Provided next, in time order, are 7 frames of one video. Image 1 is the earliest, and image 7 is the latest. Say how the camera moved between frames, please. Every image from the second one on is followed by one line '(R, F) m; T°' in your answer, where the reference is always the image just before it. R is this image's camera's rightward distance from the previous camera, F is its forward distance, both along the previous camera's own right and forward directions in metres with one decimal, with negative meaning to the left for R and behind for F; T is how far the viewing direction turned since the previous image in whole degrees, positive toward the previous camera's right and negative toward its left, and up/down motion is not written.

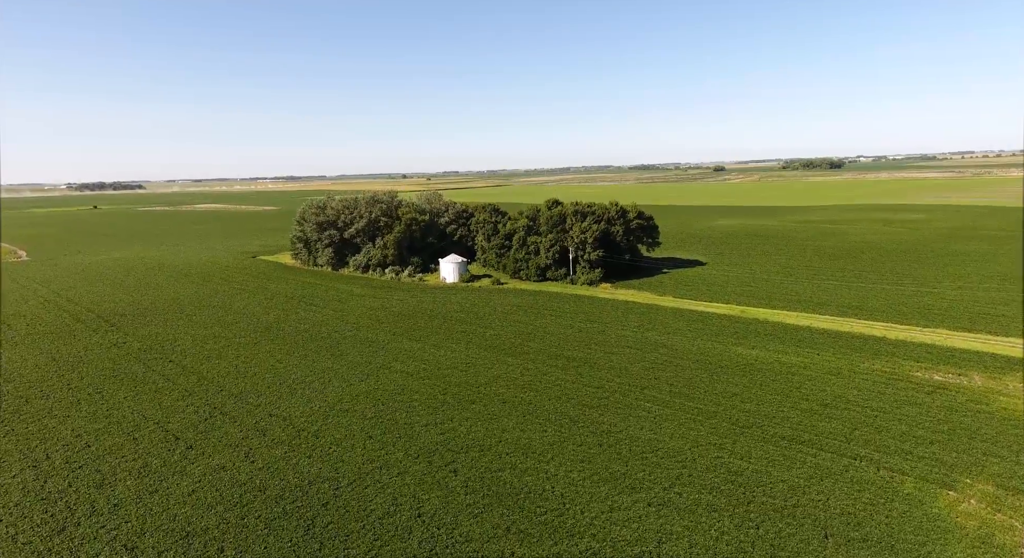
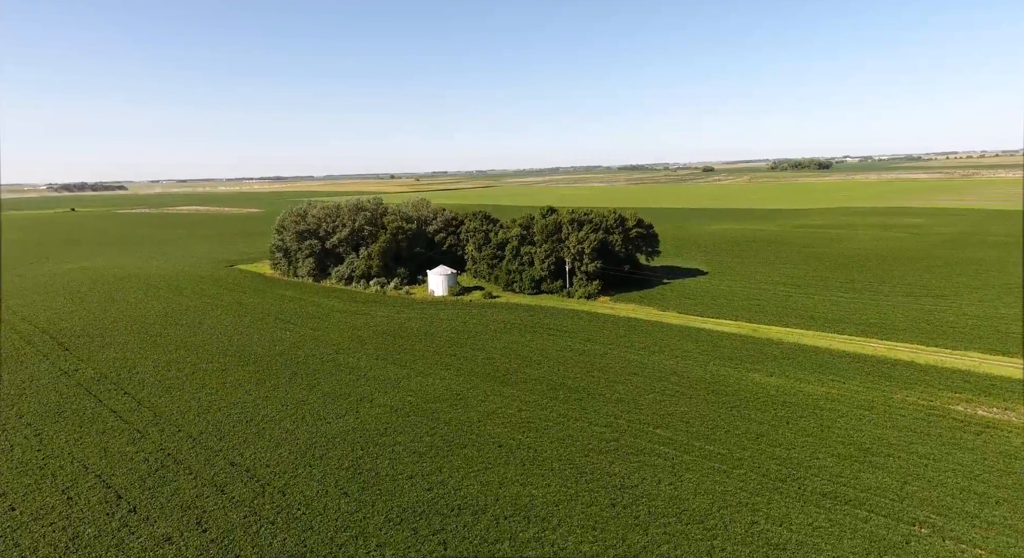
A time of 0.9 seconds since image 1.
(-0.3, +3.3) m; +1°
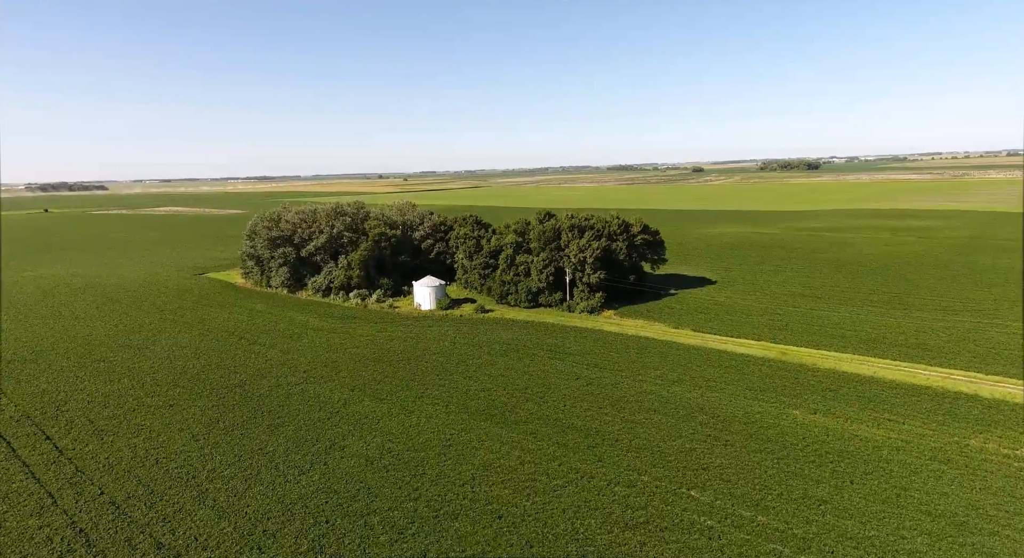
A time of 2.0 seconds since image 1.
(-0.4, +4.9) m; +1°
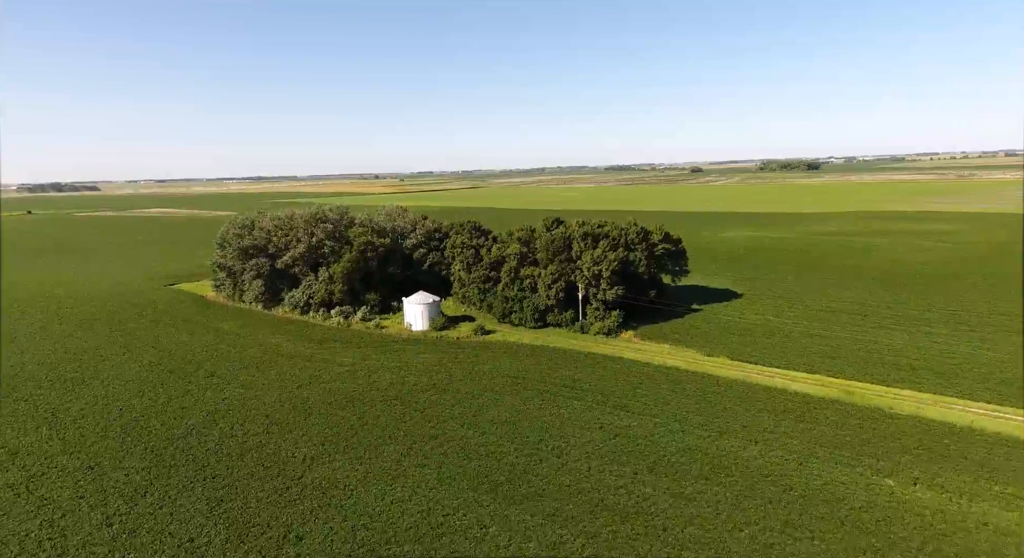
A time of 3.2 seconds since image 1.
(-0.5, +6.1) m; 0°
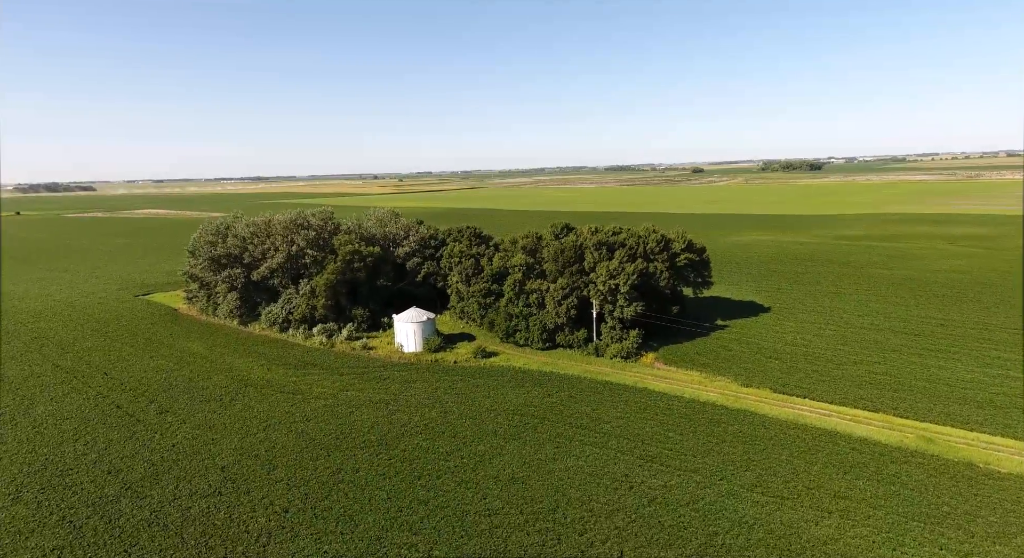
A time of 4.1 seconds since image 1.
(-0.3, +5.0) m; 0°
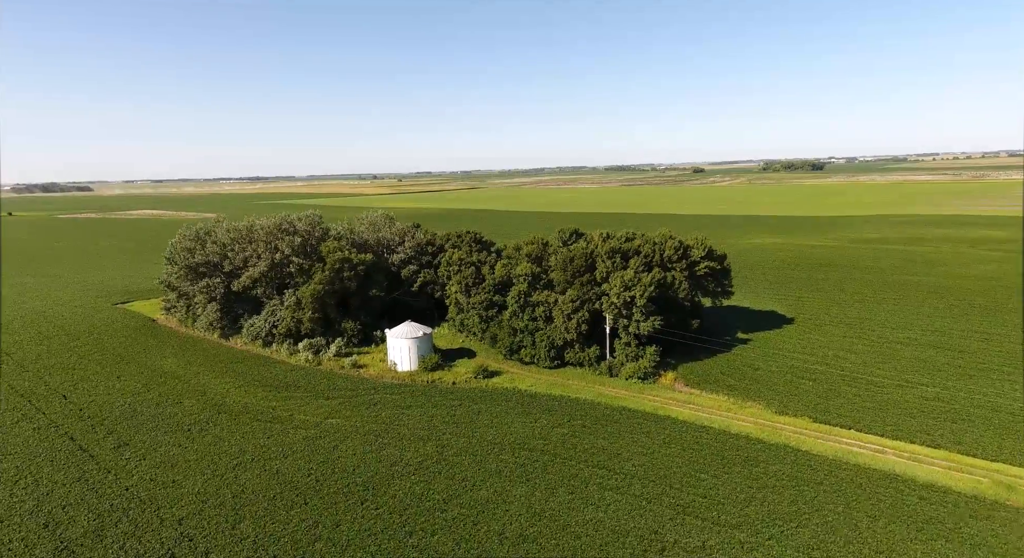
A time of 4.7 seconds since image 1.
(-0.3, +3.4) m; 0°
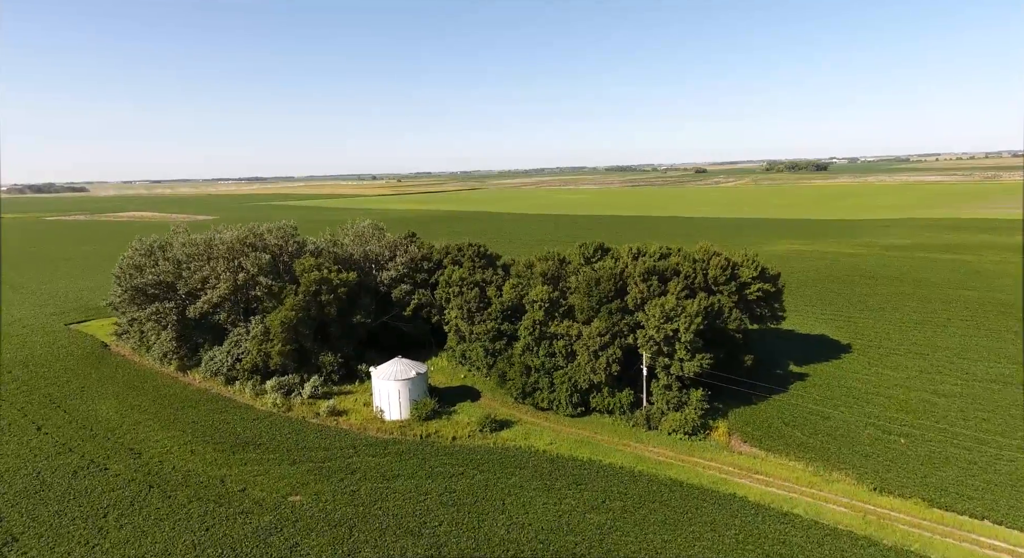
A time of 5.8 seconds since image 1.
(-0.6, +6.3) m; 0°
